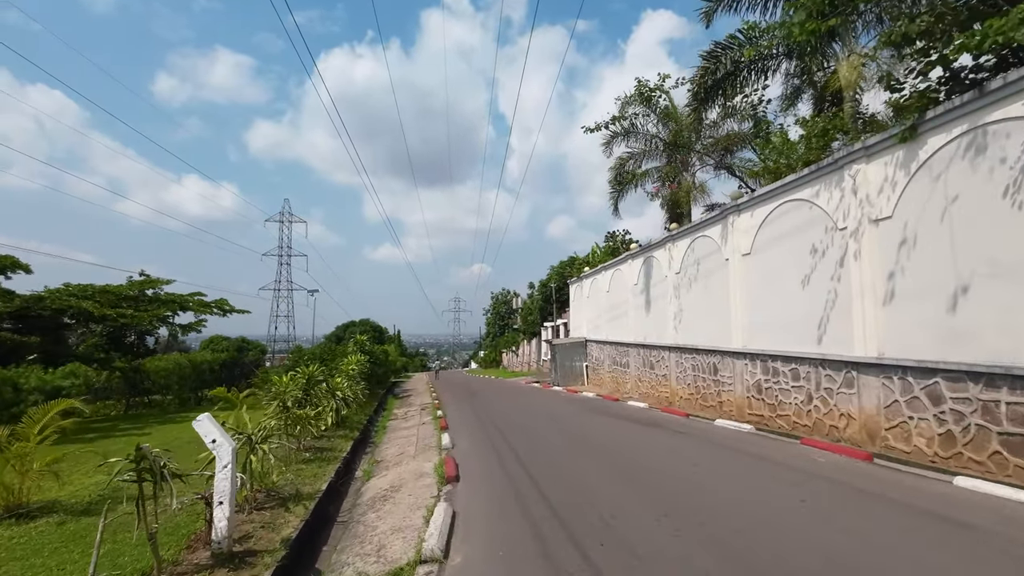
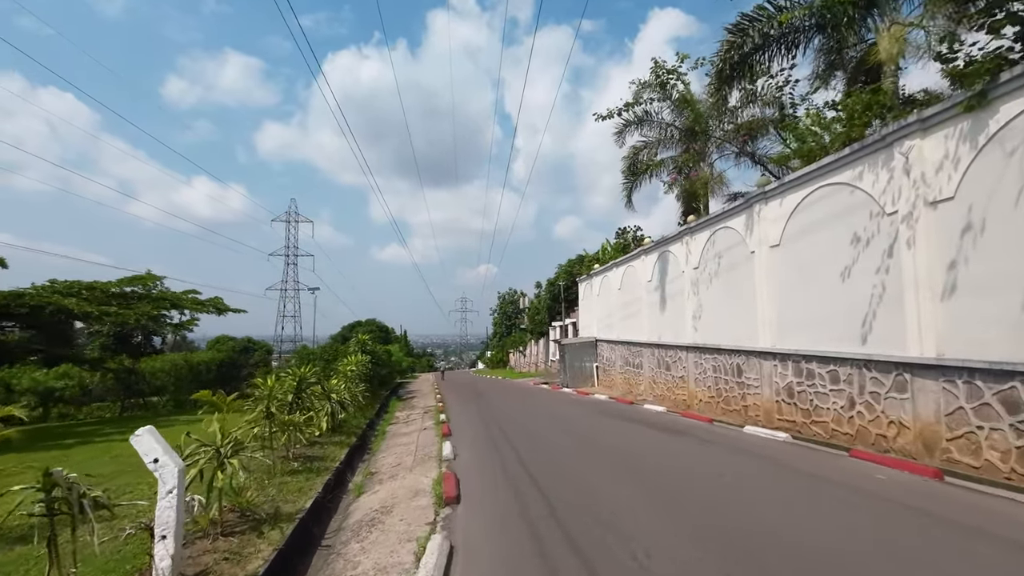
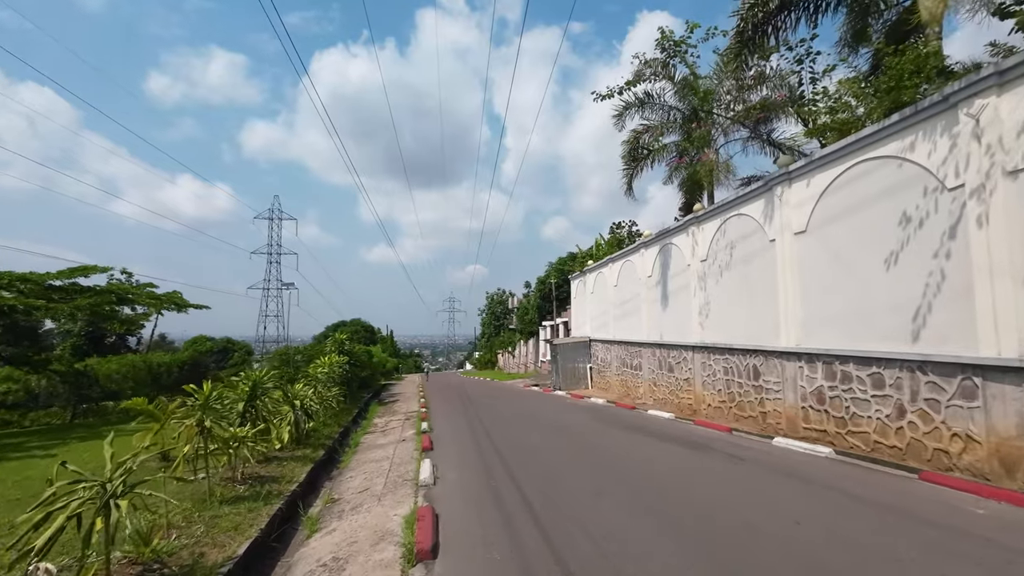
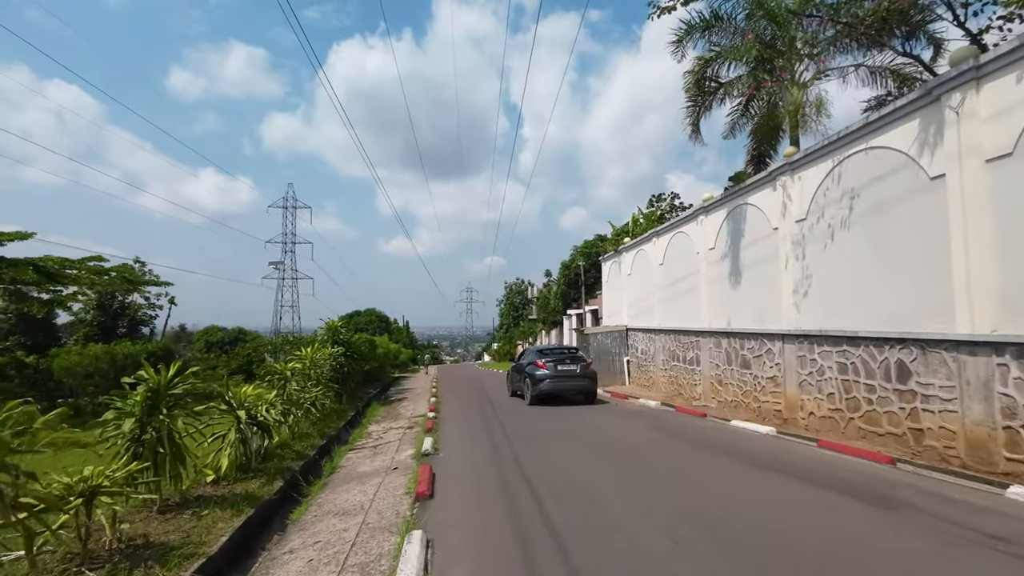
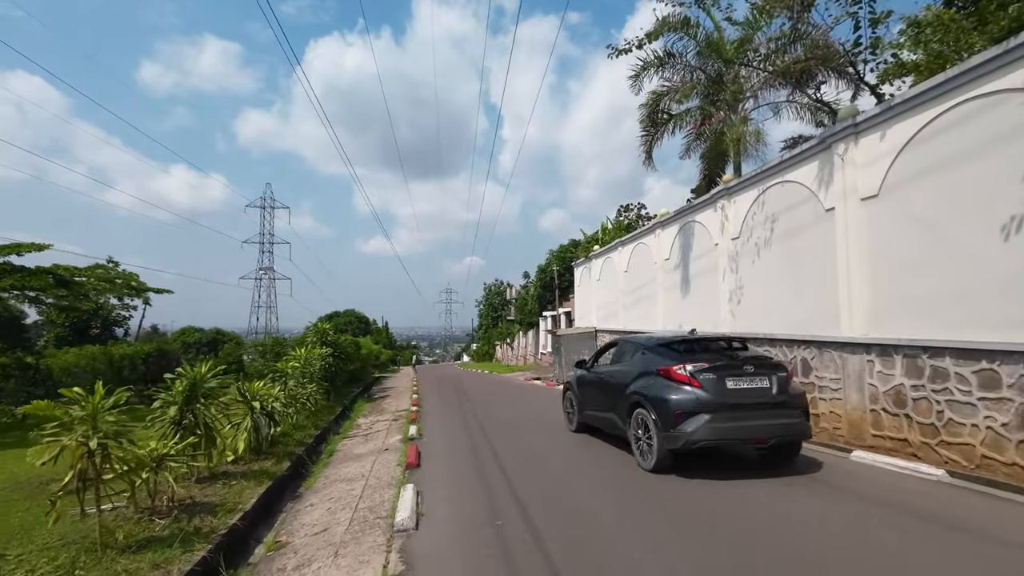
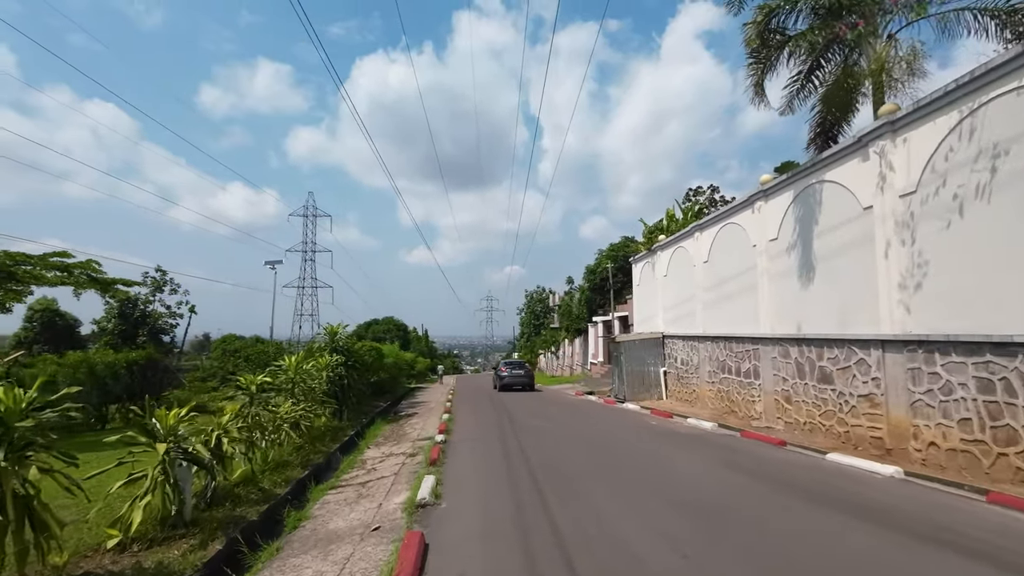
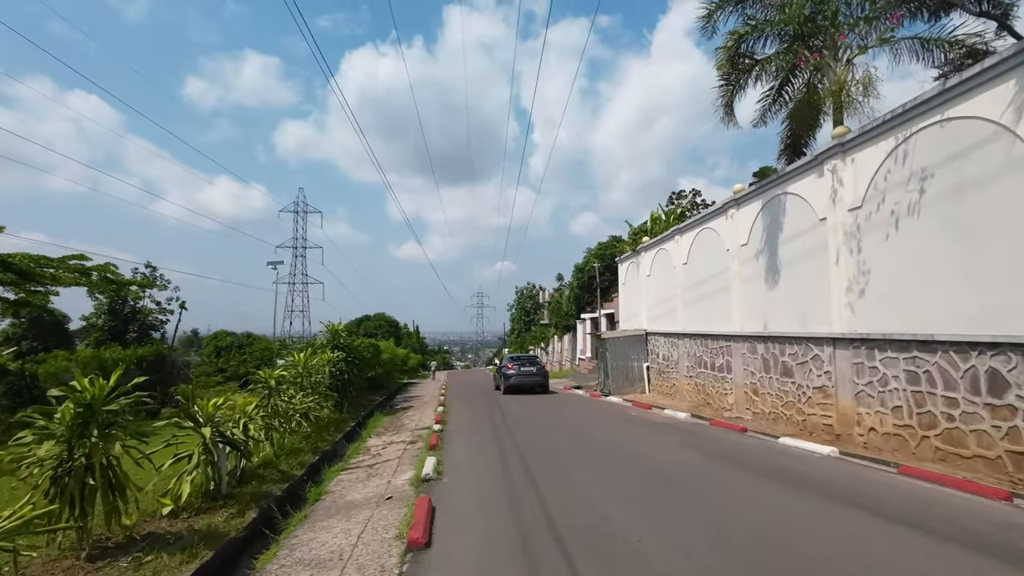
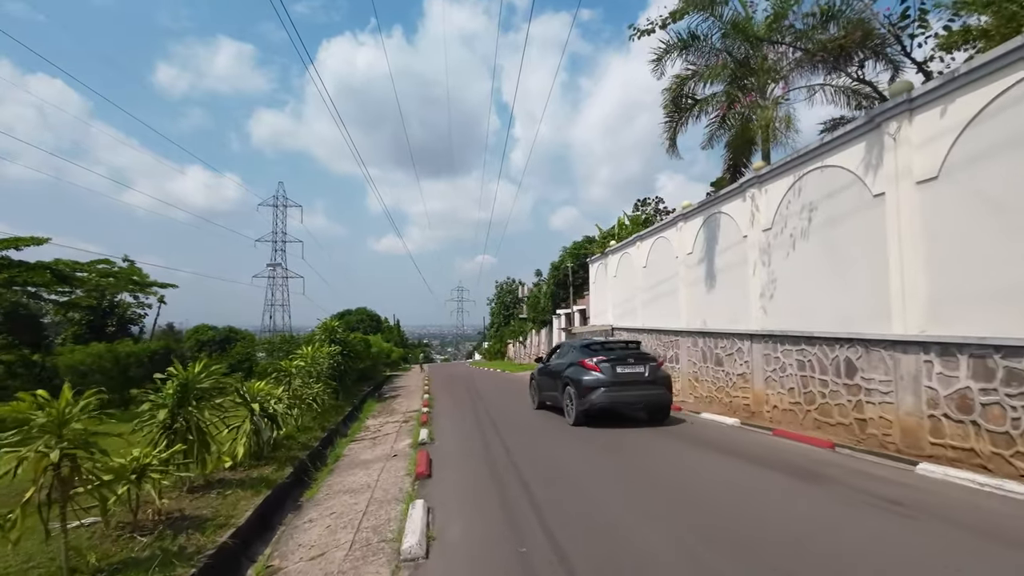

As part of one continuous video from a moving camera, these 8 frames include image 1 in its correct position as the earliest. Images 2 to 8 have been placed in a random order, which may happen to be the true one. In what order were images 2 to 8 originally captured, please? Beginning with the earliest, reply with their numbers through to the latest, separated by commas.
2, 3, 5, 8, 4, 7, 6
